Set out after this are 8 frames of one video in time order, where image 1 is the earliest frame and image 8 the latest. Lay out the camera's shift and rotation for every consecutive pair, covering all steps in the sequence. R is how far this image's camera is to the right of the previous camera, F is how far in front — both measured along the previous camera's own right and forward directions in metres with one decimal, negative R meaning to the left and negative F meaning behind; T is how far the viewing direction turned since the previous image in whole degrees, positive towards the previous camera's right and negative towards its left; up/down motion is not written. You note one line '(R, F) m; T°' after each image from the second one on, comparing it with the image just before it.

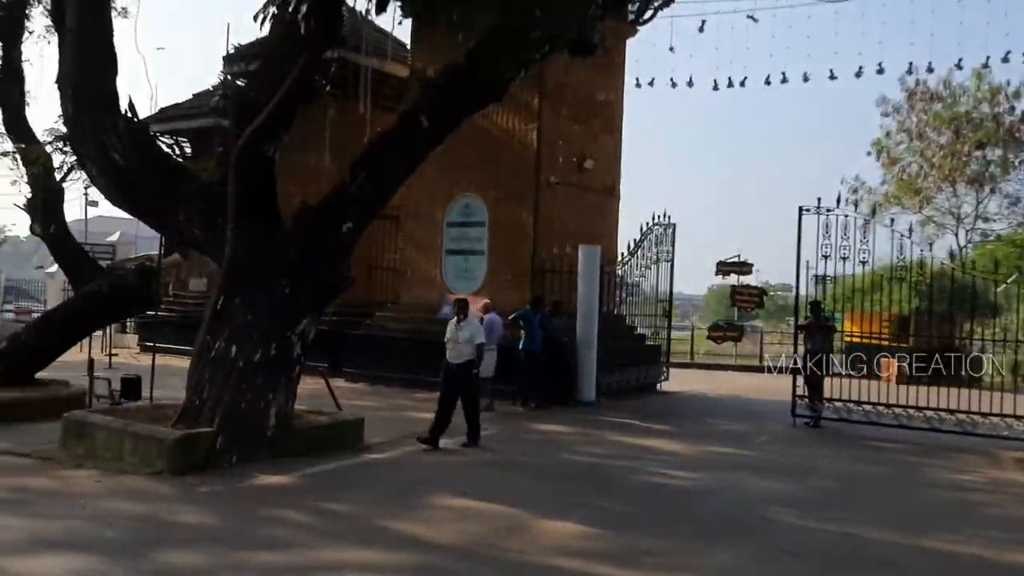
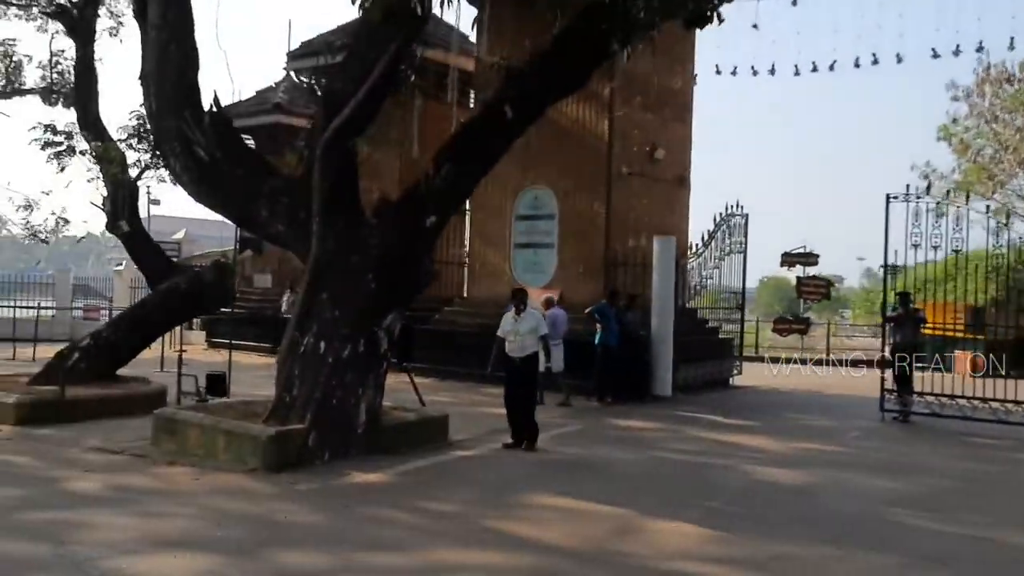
(-0.5, +0.2) m; -3°
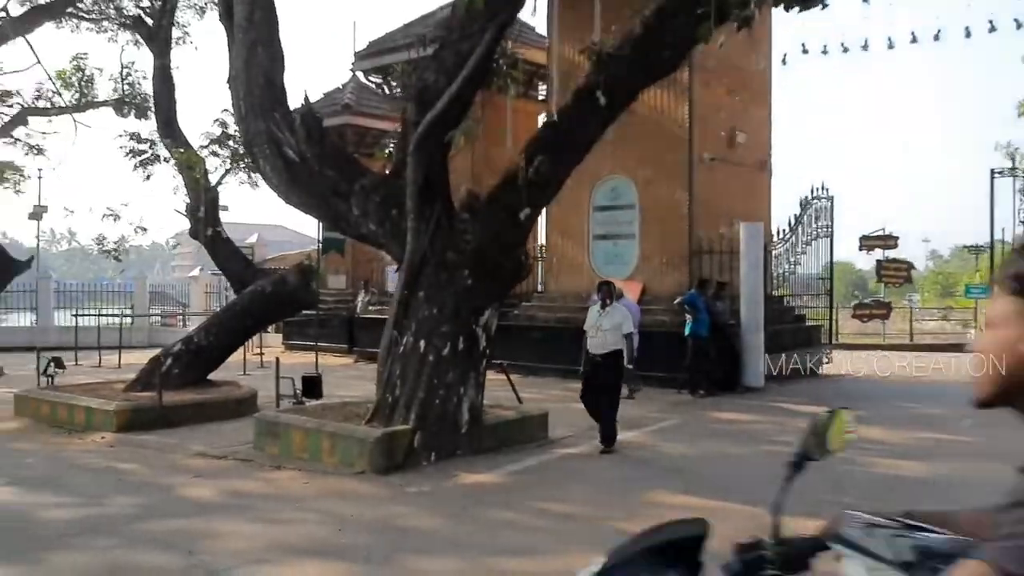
(-0.5, +0.2) m; -4°
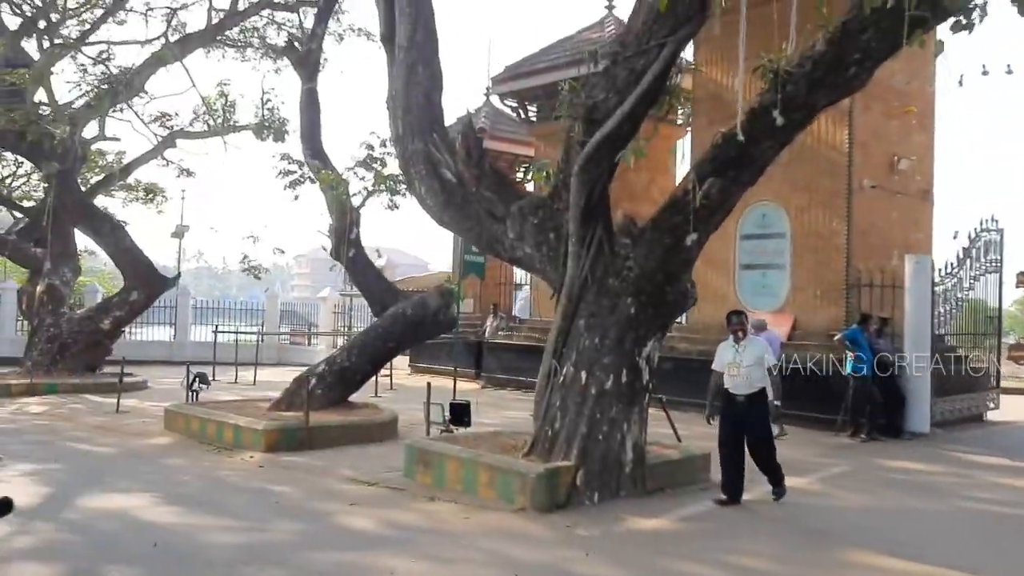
(-0.6, +0.4) m; -7°
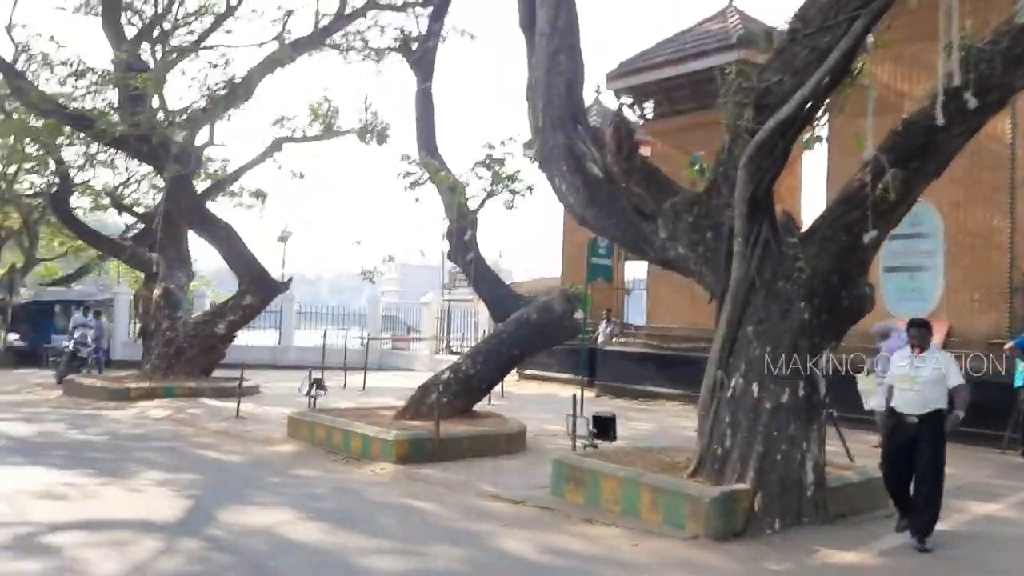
(-0.7, +0.6) m; -5°
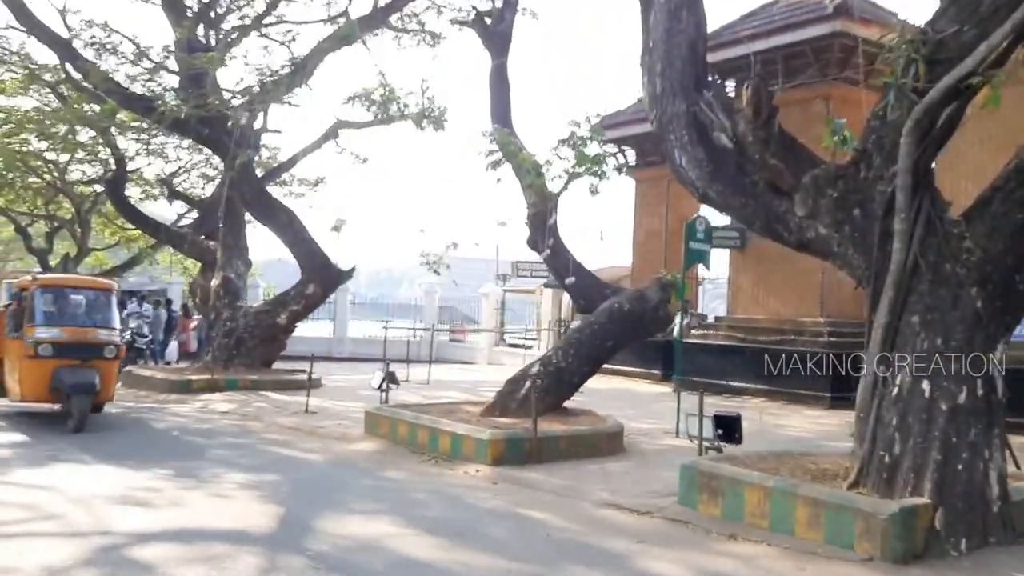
(-0.7, +0.9) m; -2°
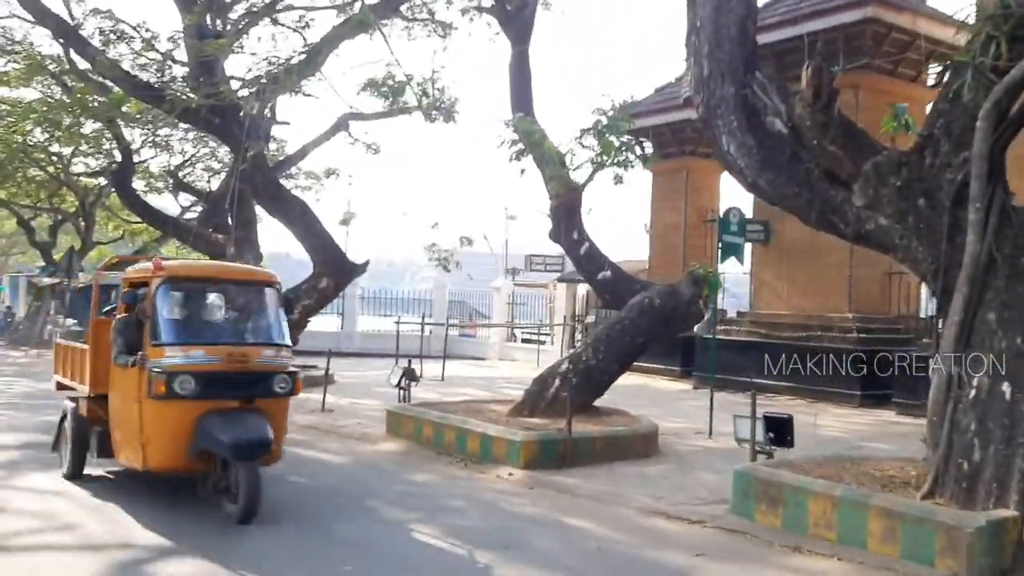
(-0.3, +0.5) m; 0°
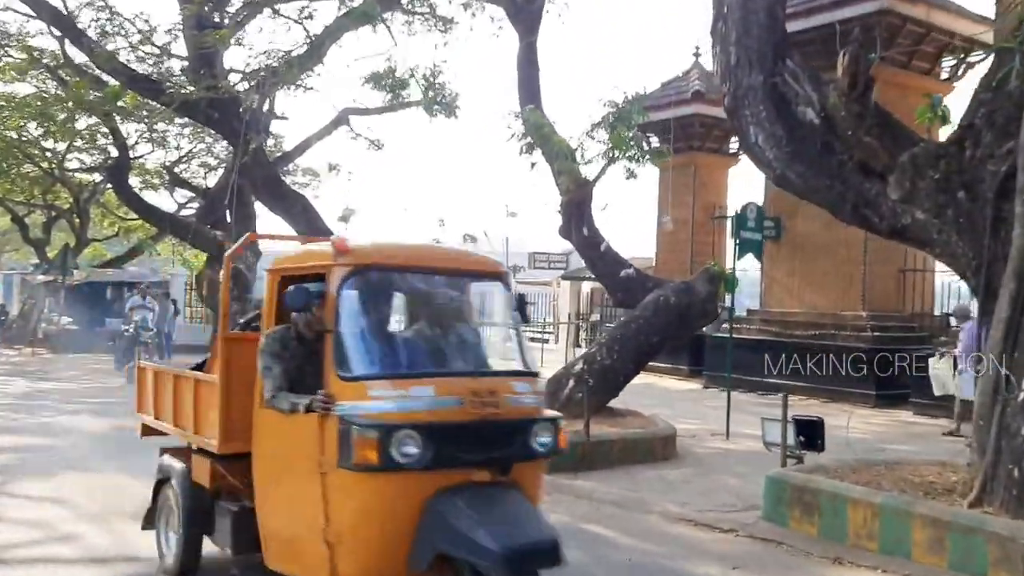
(-0.2, +0.3) m; 0°
